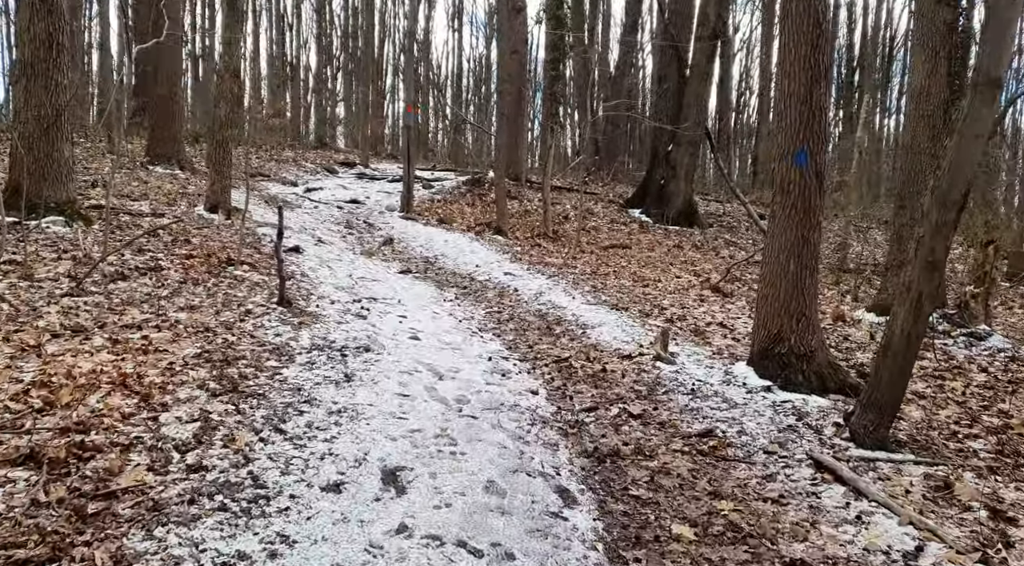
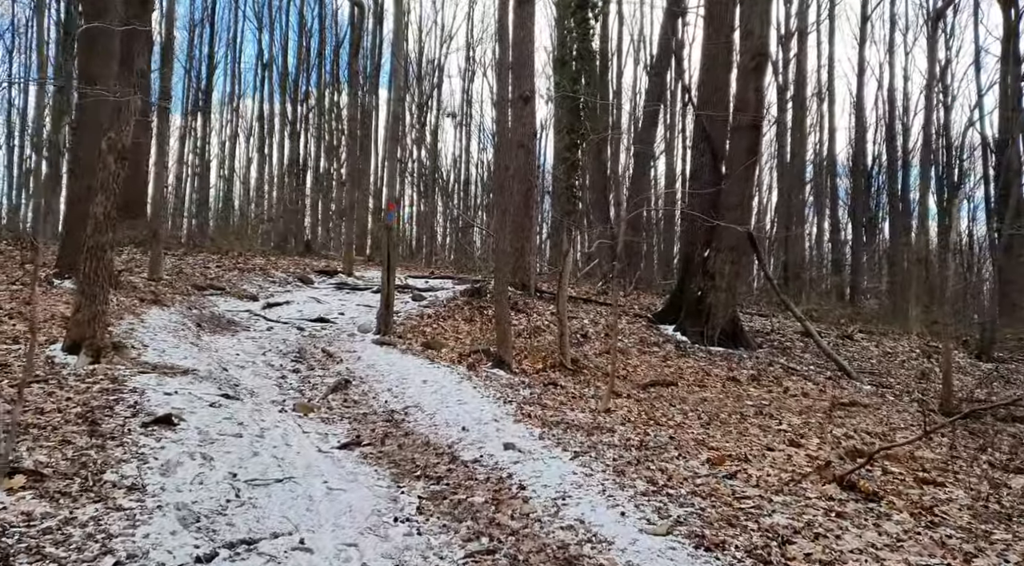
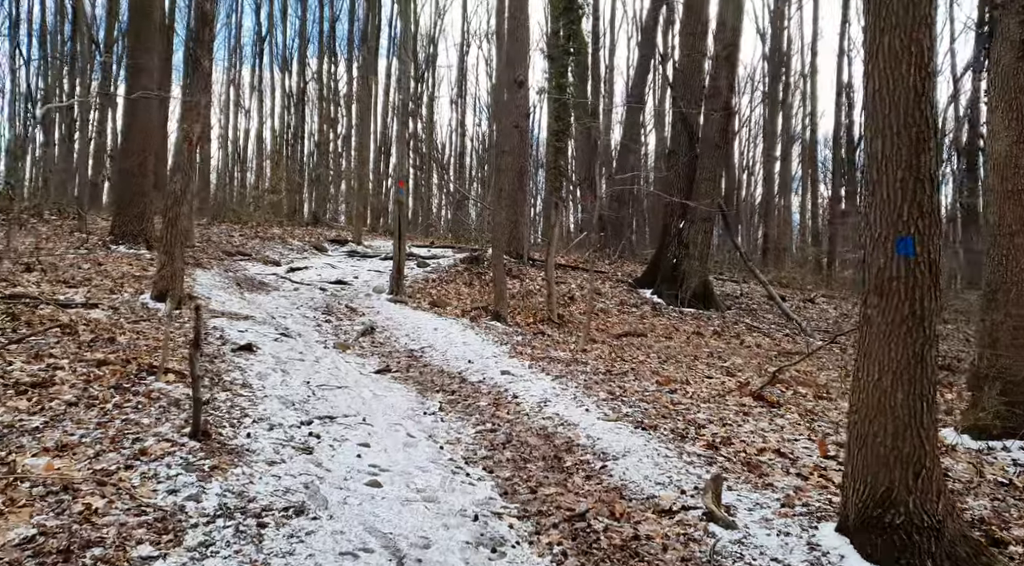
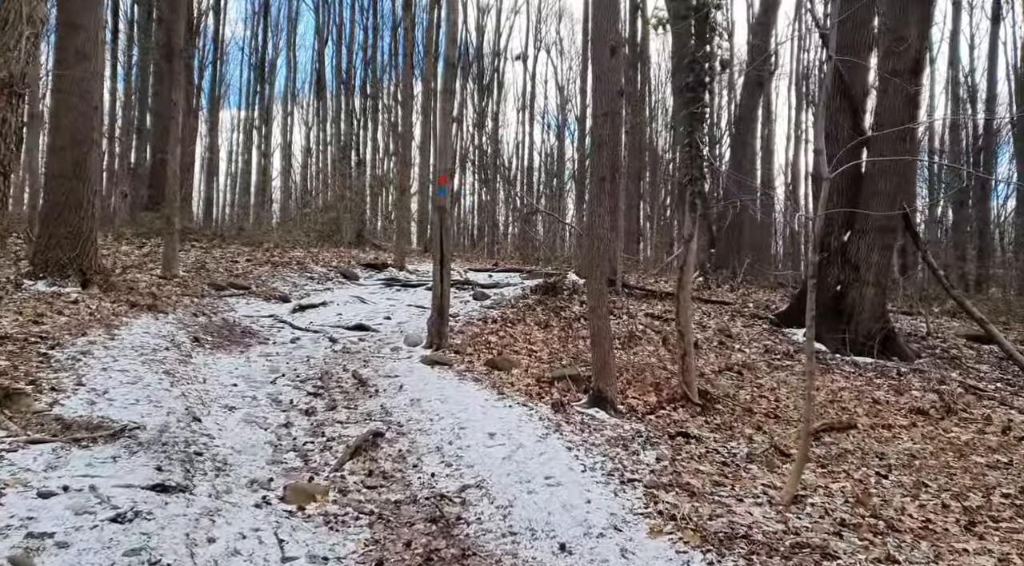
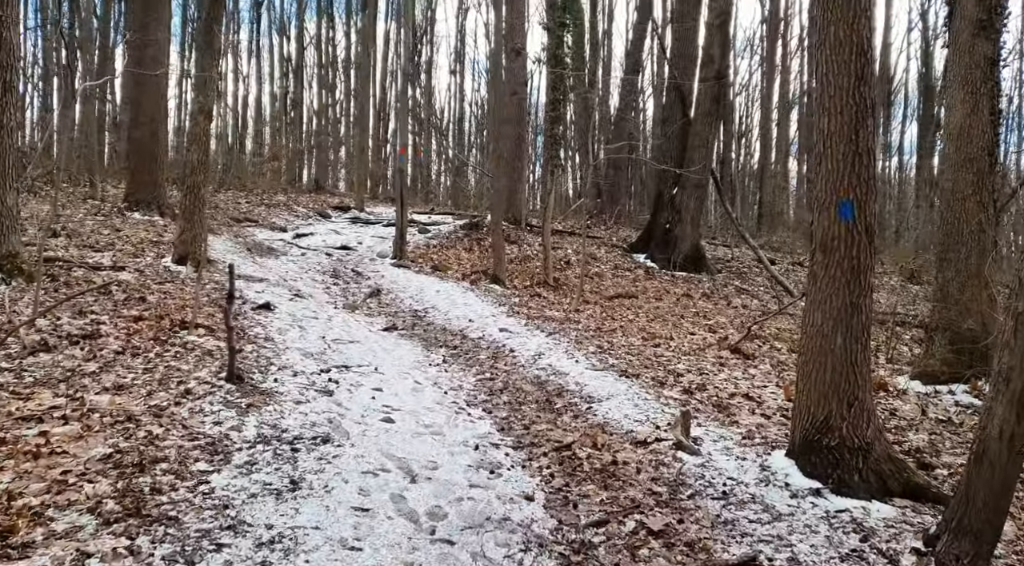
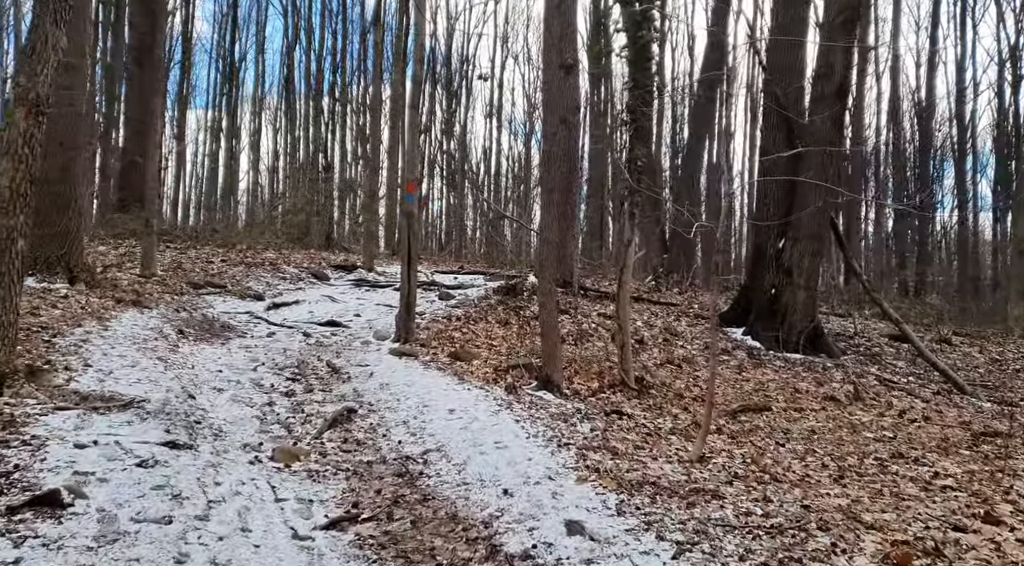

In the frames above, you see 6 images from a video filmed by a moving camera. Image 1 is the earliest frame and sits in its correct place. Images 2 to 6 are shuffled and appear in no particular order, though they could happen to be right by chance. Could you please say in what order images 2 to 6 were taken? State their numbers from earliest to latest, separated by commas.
5, 3, 2, 6, 4
